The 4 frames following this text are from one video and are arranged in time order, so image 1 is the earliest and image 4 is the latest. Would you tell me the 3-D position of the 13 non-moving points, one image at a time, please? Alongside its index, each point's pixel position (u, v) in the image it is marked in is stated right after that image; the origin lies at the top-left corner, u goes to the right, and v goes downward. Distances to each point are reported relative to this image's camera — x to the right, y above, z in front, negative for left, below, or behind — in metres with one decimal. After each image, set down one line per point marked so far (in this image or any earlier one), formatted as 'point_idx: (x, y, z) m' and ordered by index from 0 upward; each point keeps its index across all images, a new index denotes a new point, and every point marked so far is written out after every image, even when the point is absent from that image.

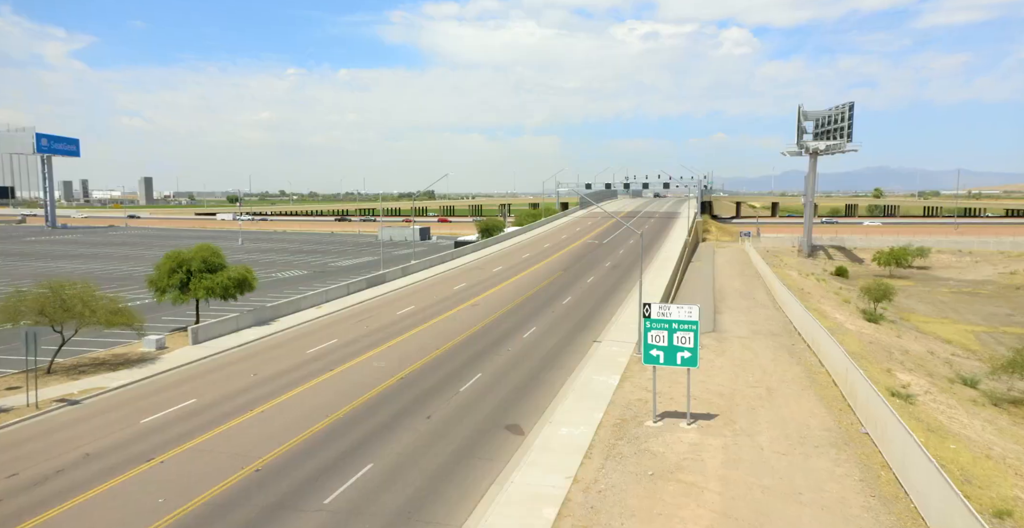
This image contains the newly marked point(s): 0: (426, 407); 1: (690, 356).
0: (-1.6, -2.6, +11.7) m
1: (+2.8, -1.5, +10.3) m
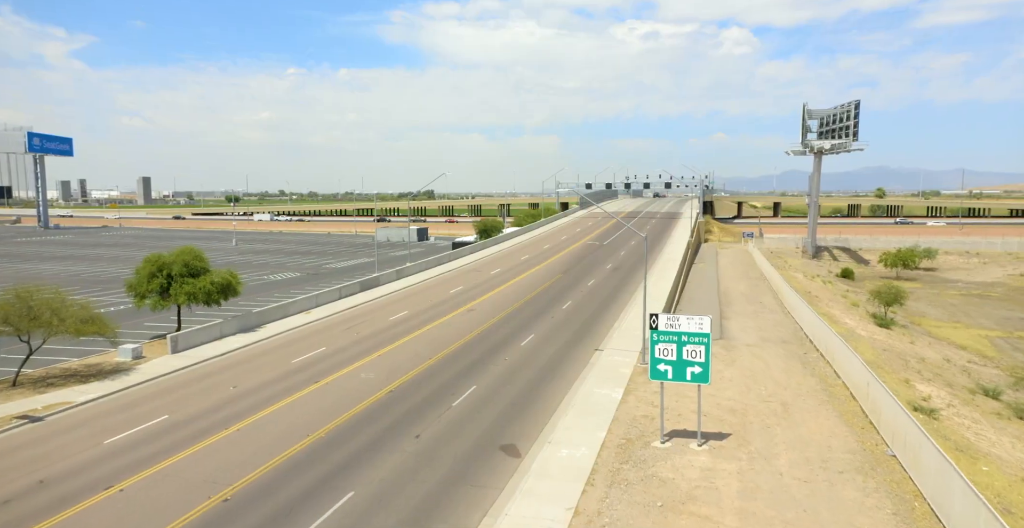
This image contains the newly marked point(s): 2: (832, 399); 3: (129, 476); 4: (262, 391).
0: (-1.6, -2.7, +10.8) m
1: (+2.8, -1.6, +9.5) m
2: (+5.9, -2.5, +12.0) m
3: (-5.3, -3.0, +9.0) m
4: (-4.9, -2.5, +12.7) m
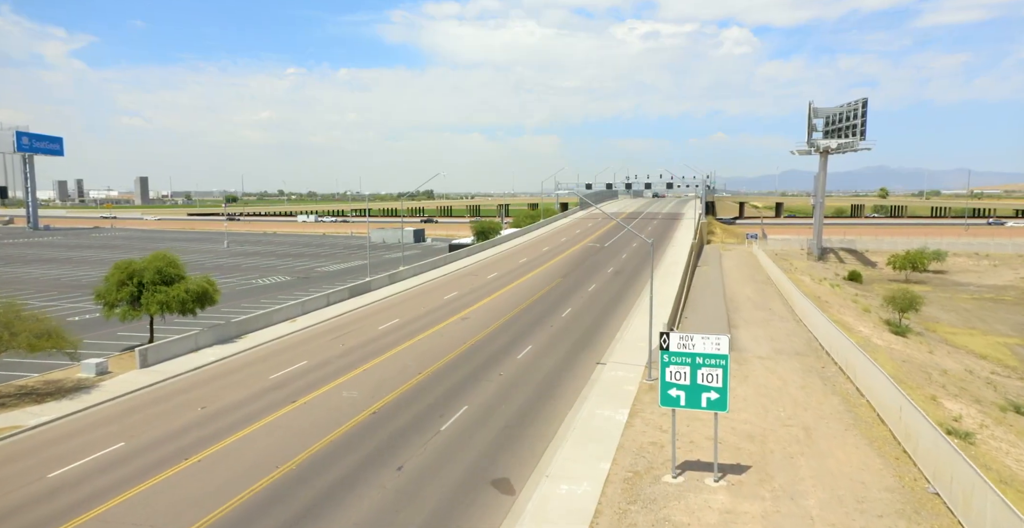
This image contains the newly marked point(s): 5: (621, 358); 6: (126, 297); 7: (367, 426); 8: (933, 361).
0: (-1.7, -2.9, +9.7) m
1: (+2.7, -1.7, +8.4) m
2: (+5.8, -2.7, +10.9) m
3: (-5.4, -3.1, +7.9) m
4: (-5.0, -2.7, +11.6) m
5: (+2.5, -2.2, +14.8) m
6: (-9.0, -0.8, +15.0) m
7: (-2.4, -2.7, +10.8) m
8: (+12.0, -2.7, +18.4) m
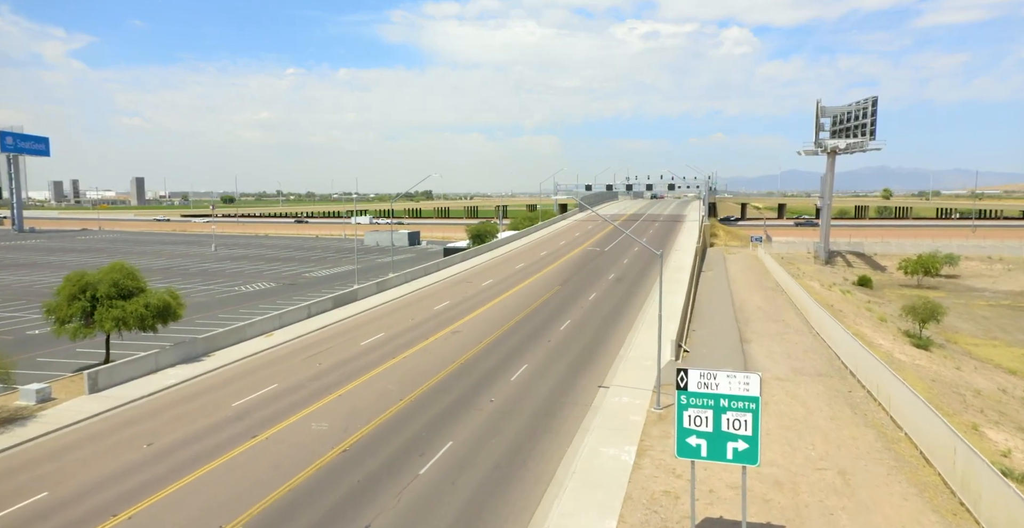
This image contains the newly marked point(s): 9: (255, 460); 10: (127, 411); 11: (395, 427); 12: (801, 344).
0: (-1.9, -3.1, +8.3) m
1: (+2.5, -2.0, +7.0) m
2: (+5.7, -2.9, +9.5) m
3: (-5.6, -3.4, +6.5) m
4: (-5.2, -2.9, +10.1) m
5: (+2.4, -2.4, +13.4) m
6: (-9.1, -1.0, +13.5) m
7: (-2.6, -3.0, +9.4) m
8: (+11.9, -3.0, +17.0) m
9: (-3.9, -2.9, +9.8) m
10: (-7.0, -2.7, +11.7) m
11: (-2.0, -2.7, +10.9) m
12: (+7.9, -2.1, +17.6) m
